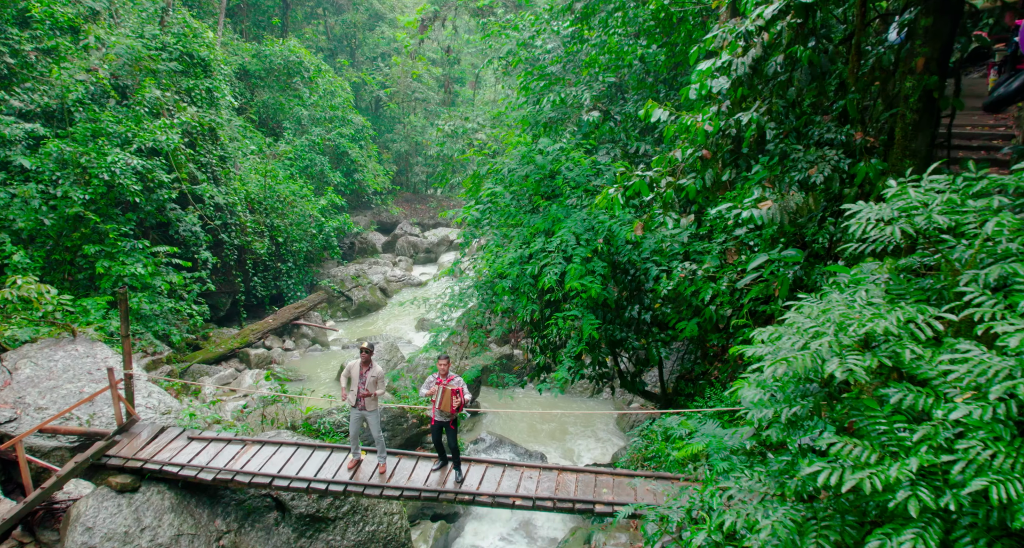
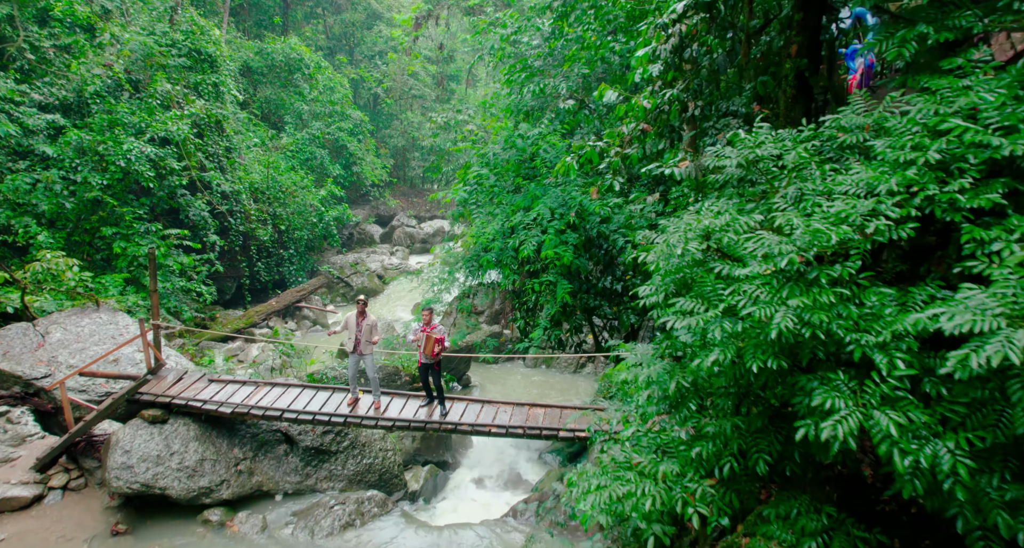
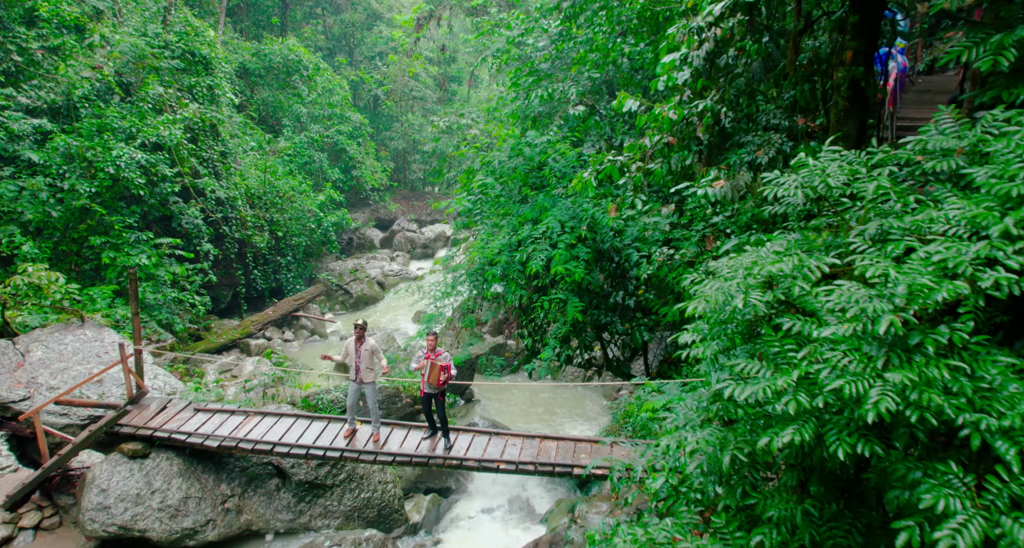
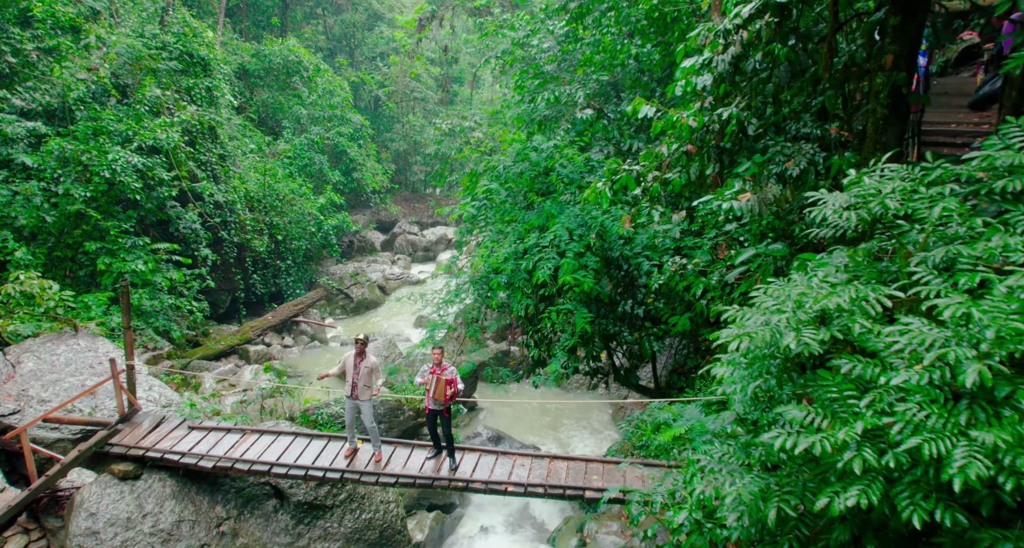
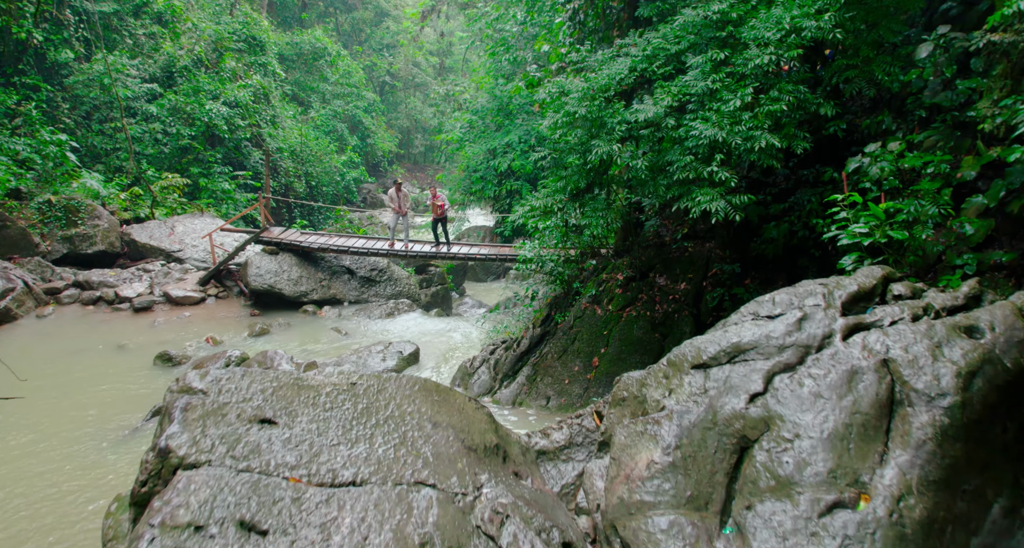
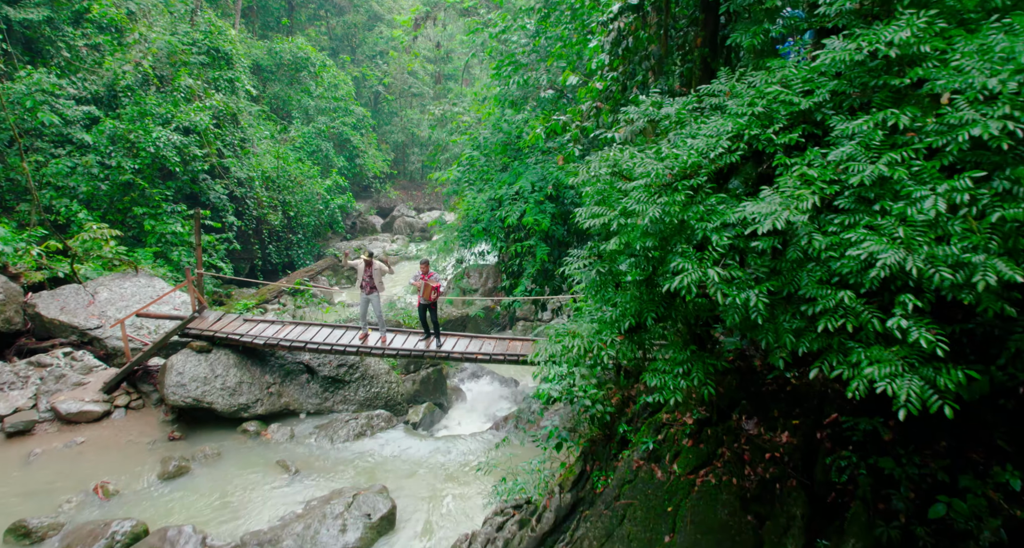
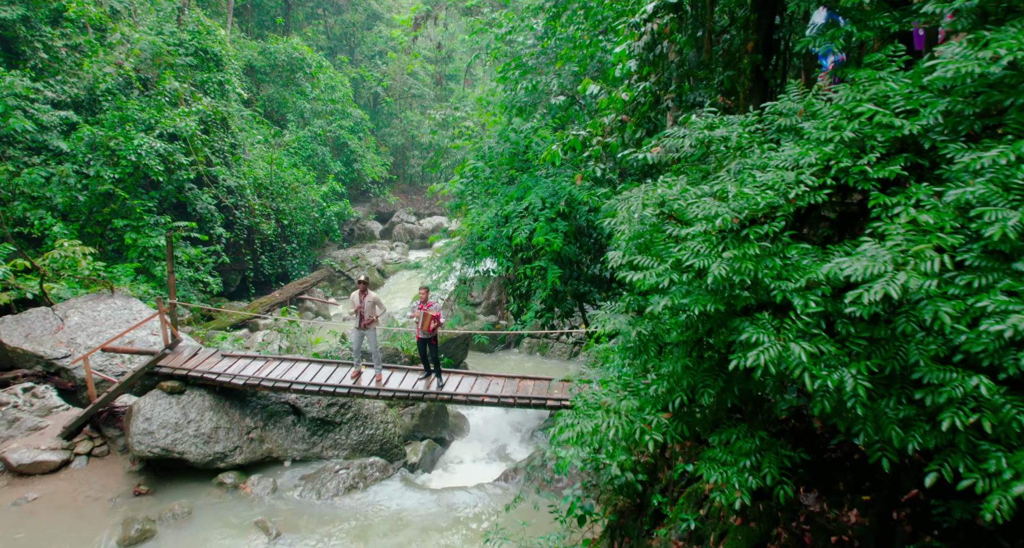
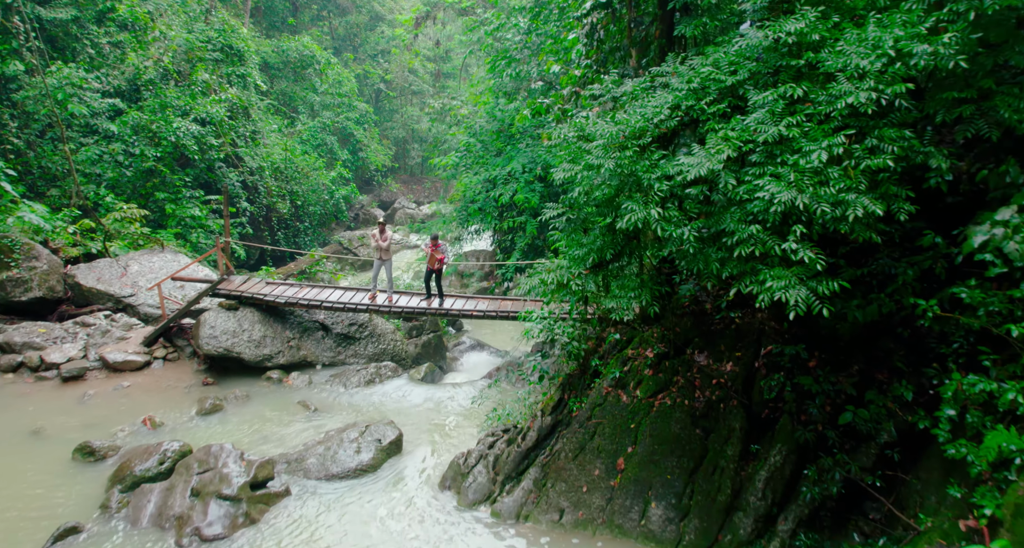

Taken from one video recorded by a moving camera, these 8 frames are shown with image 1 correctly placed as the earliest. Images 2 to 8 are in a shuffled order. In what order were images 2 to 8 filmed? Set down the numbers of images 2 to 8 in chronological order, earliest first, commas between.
4, 3, 2, 7, 6, 8, 5
